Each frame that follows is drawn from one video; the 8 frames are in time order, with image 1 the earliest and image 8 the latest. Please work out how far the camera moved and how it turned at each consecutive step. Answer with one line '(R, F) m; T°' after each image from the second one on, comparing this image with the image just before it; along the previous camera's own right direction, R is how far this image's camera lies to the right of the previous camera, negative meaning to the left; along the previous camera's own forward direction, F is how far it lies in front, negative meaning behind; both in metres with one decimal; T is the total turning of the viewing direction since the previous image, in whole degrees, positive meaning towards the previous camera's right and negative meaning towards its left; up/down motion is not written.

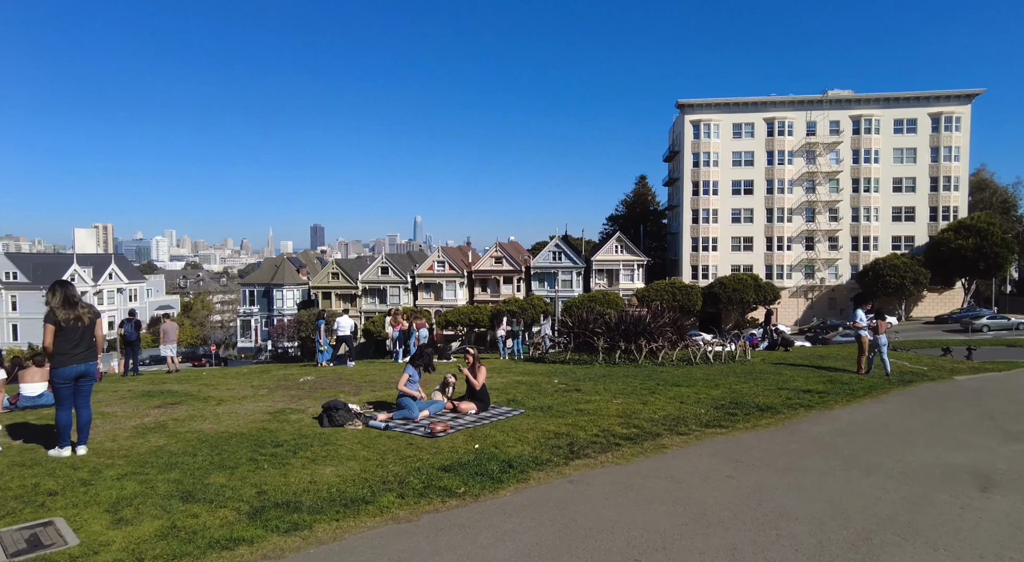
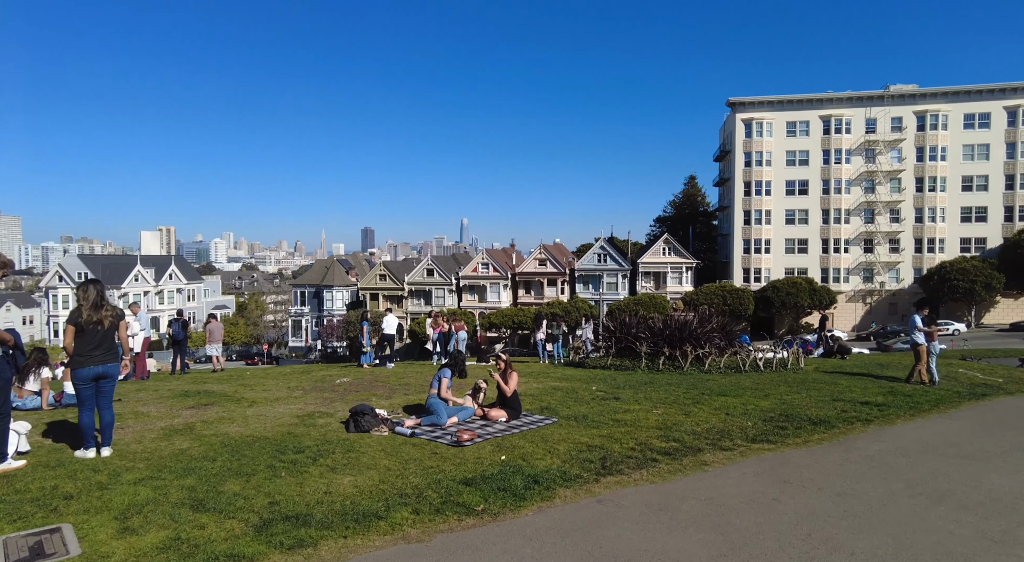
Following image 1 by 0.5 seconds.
(+0.2, +0.4) m; -4°
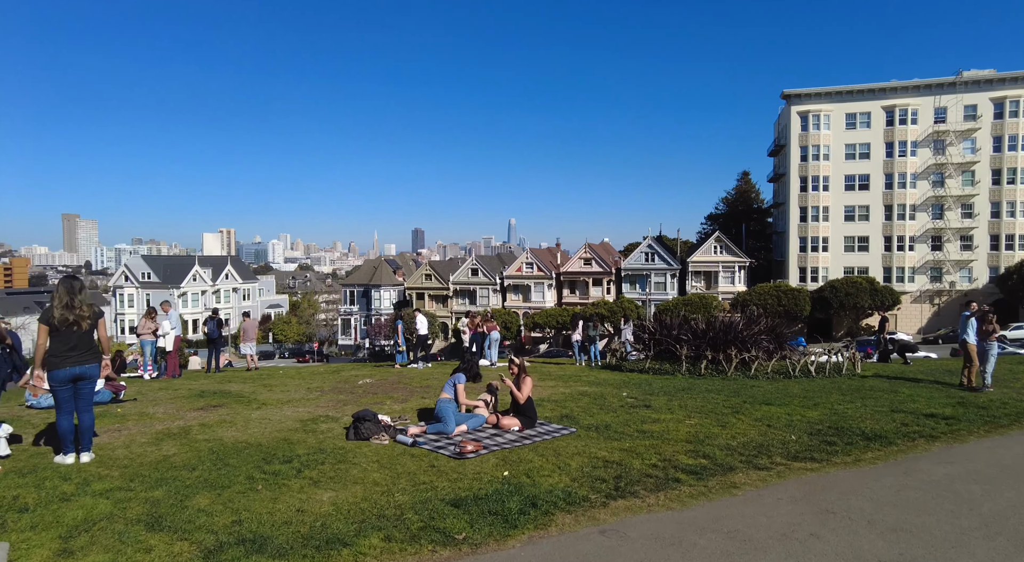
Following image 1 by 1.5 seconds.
(+0.5, +0.8) m; -5°
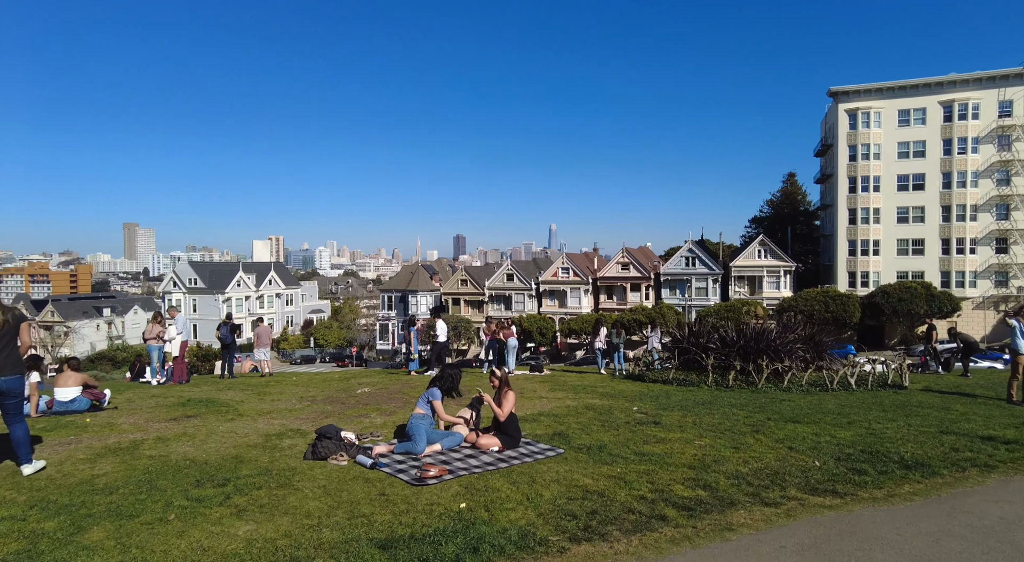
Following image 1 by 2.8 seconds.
(+0.9, +1.1) m; -4°
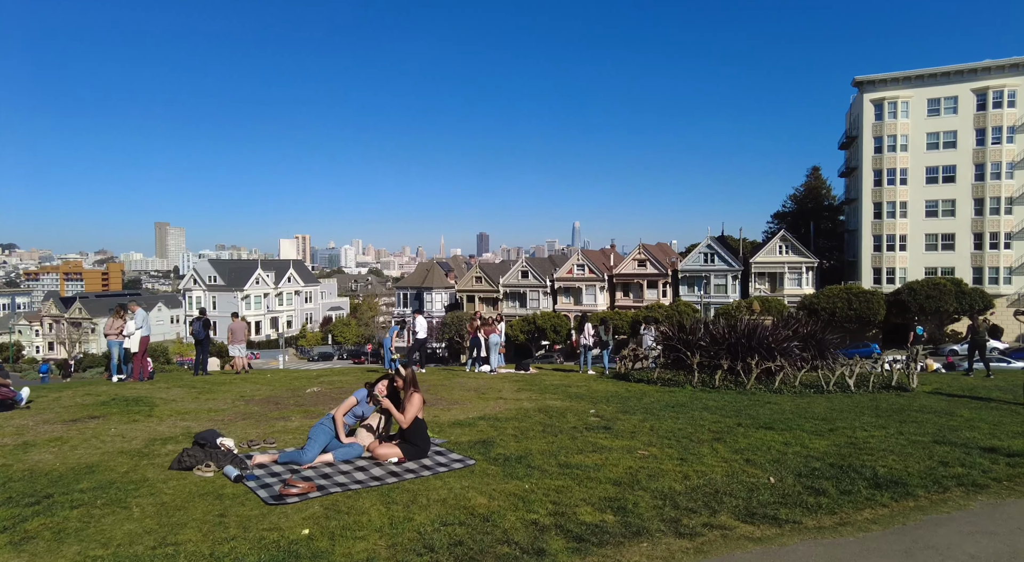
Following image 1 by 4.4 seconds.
(+1.5, +1.2) m; -2°
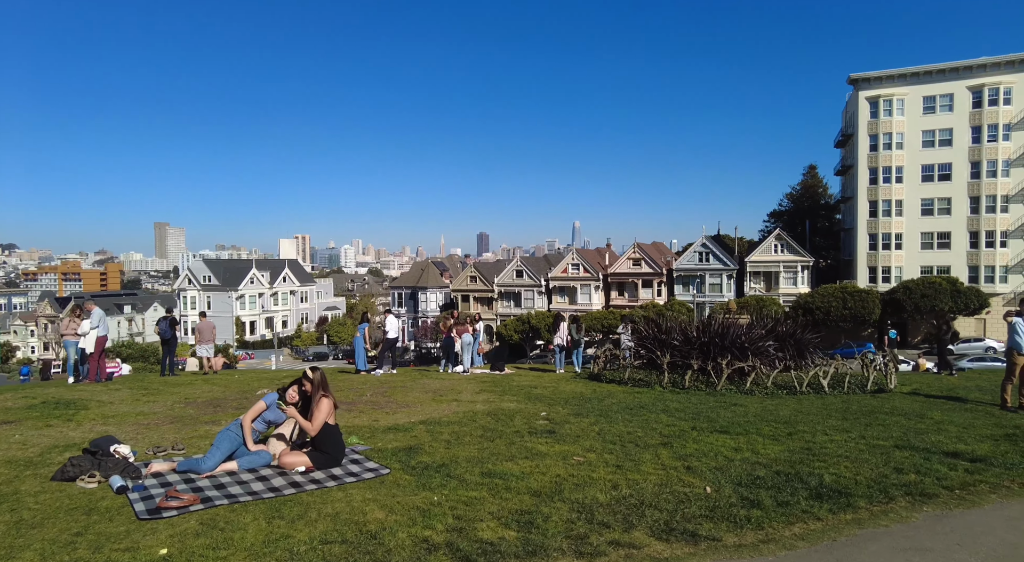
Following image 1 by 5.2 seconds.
(+0.9, +0.5) m; 0°
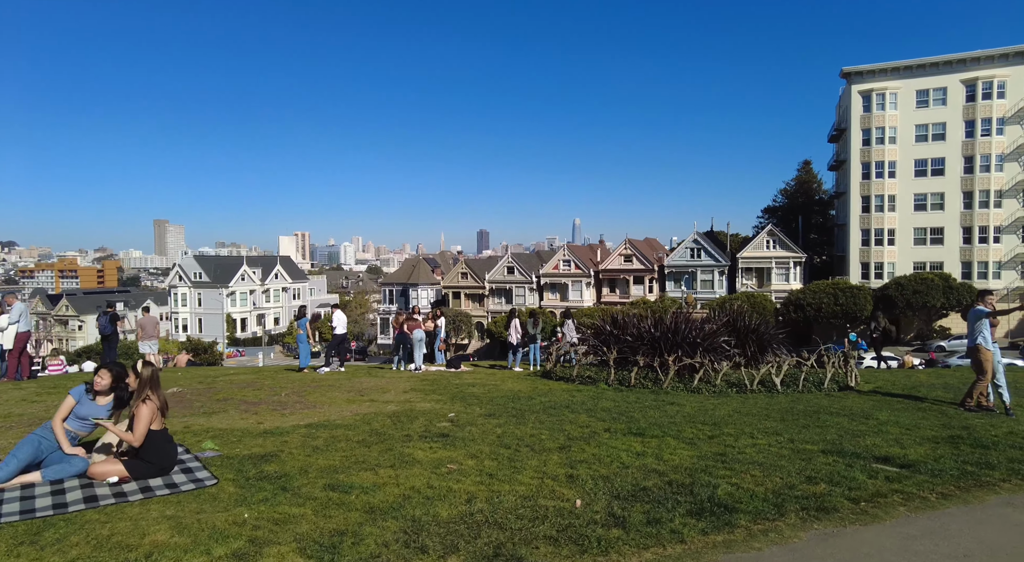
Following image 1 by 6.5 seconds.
(+1.6, +0.9) m; 0°
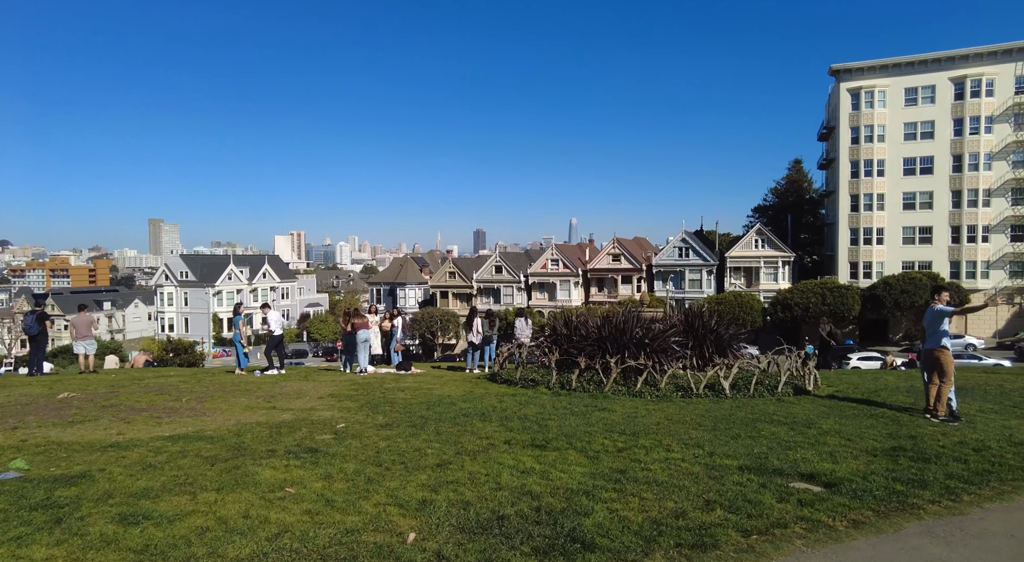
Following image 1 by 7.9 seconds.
(+1.4, +1.0) m; 0°
